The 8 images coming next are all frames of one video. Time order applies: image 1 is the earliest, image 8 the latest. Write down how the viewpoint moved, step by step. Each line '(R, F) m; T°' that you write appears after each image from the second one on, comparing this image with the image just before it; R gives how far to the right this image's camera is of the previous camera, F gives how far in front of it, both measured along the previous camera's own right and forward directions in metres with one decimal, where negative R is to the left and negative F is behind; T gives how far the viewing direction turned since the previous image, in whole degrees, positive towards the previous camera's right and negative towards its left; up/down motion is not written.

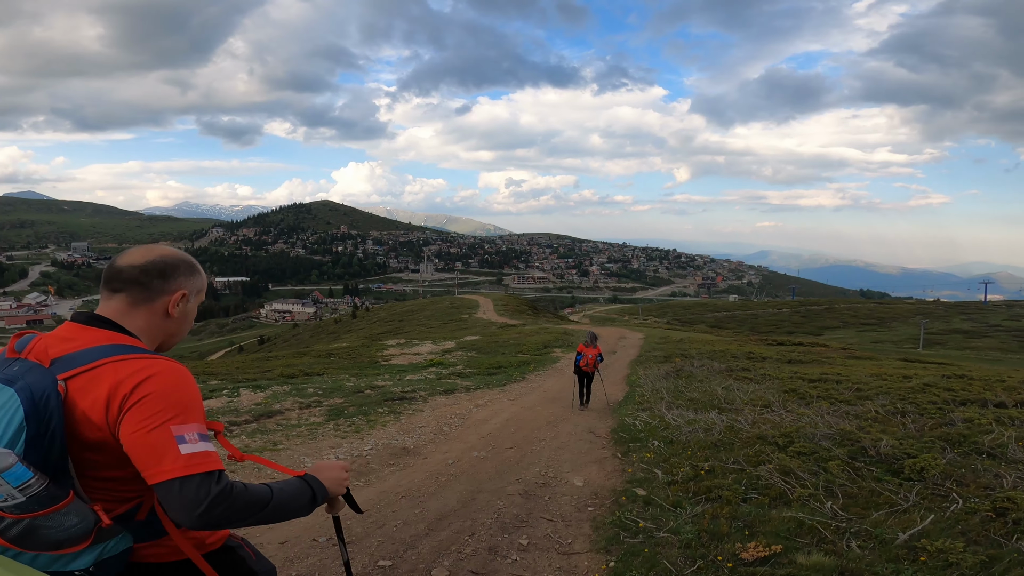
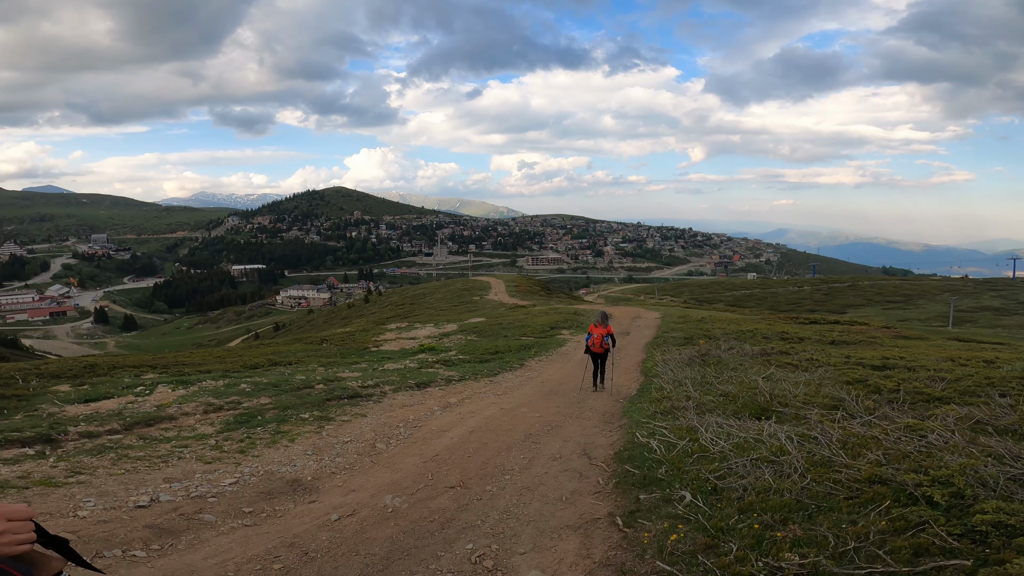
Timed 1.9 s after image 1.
(+1.0, +4.0) m; -2°
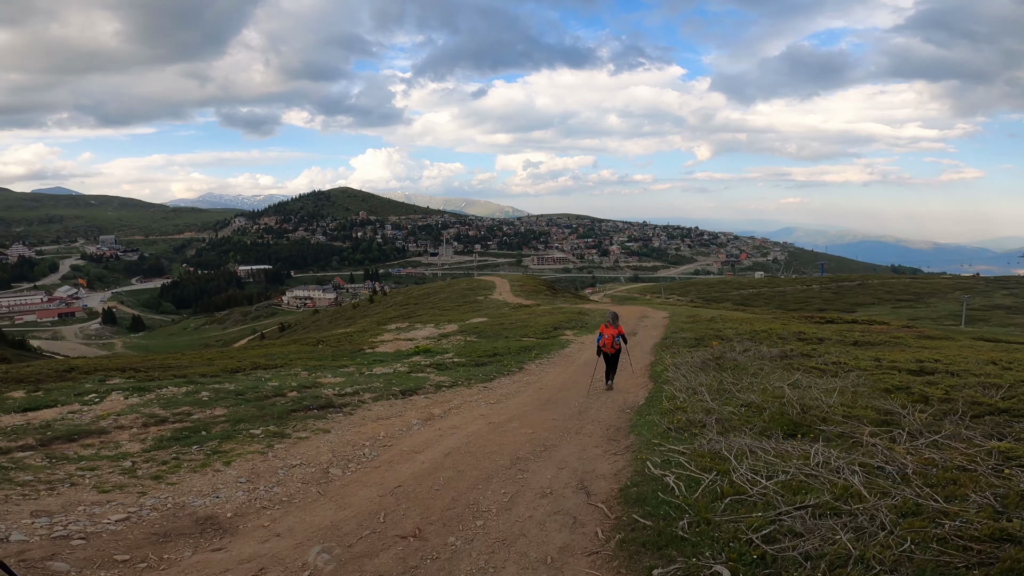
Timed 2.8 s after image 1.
(+0.4, +1.6) m; -1°
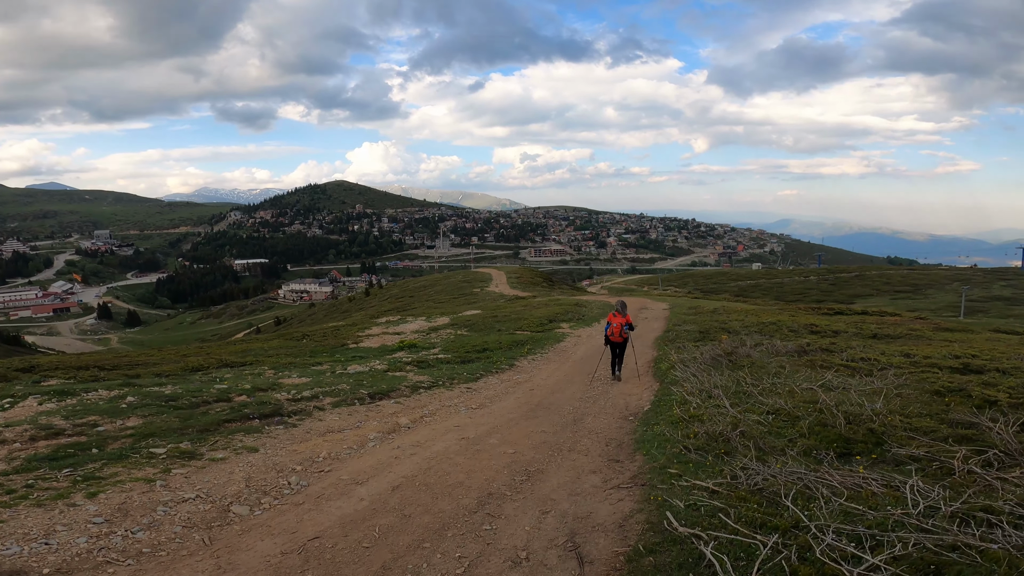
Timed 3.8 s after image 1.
(+0.4, +2.0) m; 0°
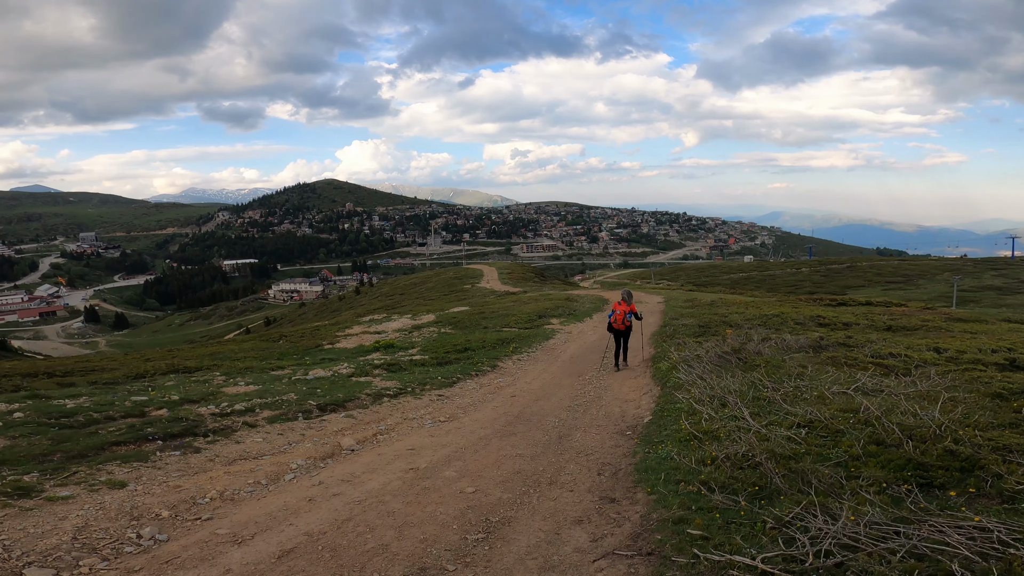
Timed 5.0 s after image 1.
(+0.4, +2.1) m; +1°
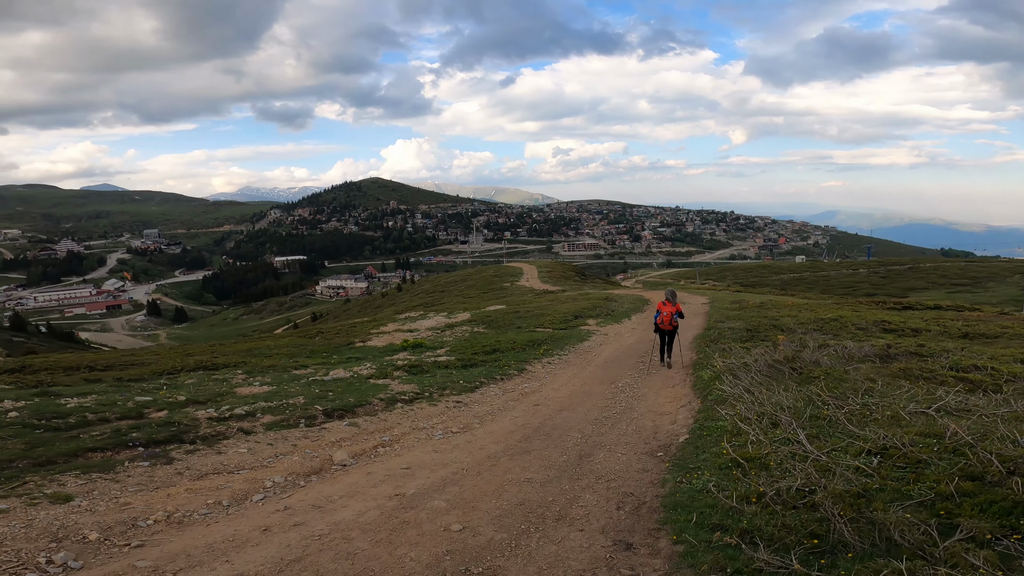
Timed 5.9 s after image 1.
(+0.4, +1.1) m; -5°
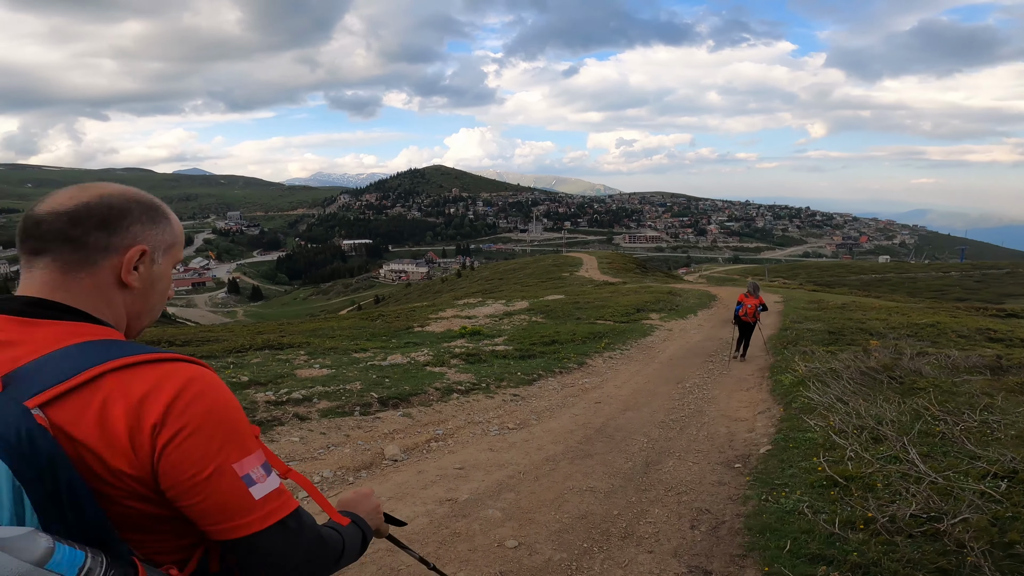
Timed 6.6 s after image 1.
(-0.1, +0.6) m; -7°
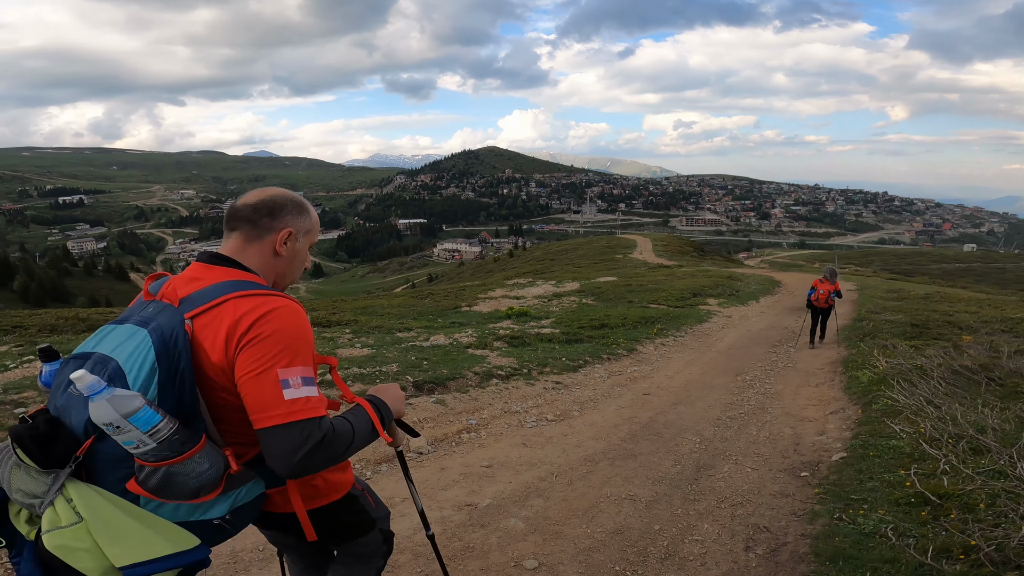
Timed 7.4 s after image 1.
(+0.2, +0.7) m; -6°
